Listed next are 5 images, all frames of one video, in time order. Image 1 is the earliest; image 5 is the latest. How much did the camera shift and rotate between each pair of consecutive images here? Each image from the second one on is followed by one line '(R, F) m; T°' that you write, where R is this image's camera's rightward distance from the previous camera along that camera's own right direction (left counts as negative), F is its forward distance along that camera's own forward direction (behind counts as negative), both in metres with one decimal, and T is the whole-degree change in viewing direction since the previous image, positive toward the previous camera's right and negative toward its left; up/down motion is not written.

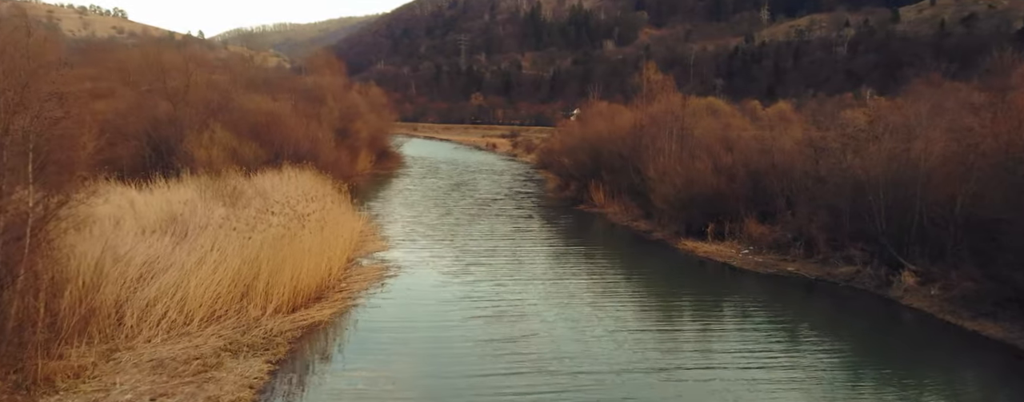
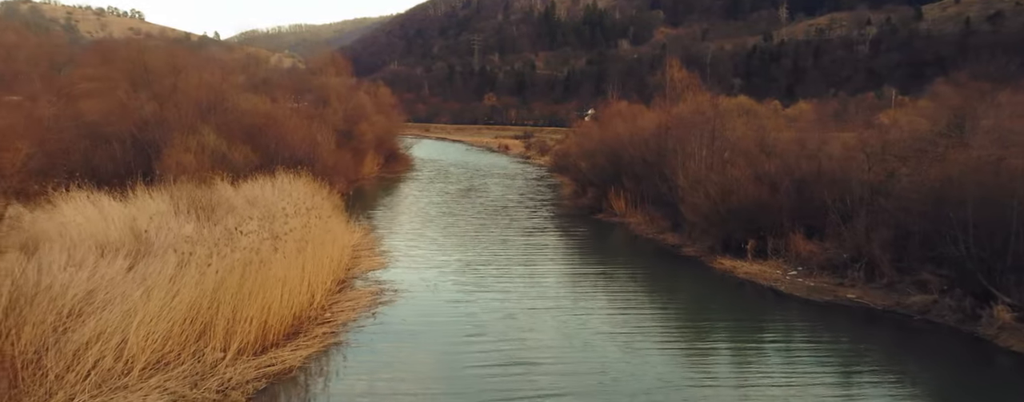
(0.0, +2.0) m; -1°
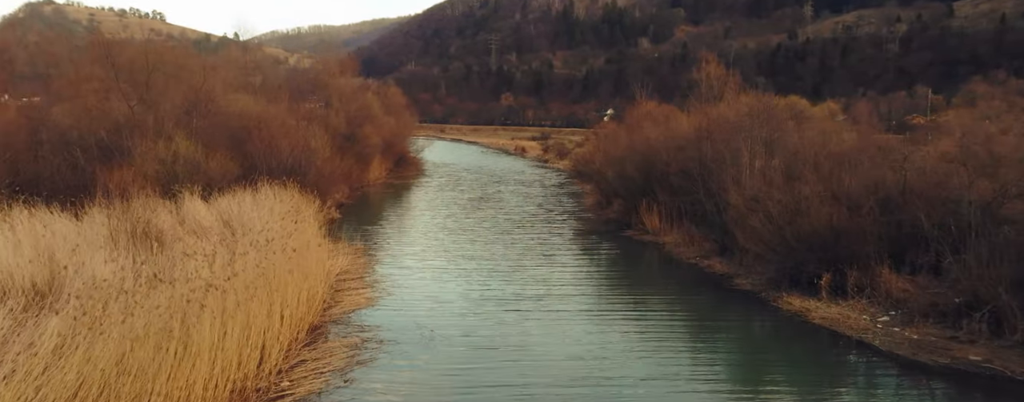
(0.0, +2.8) m; -1°
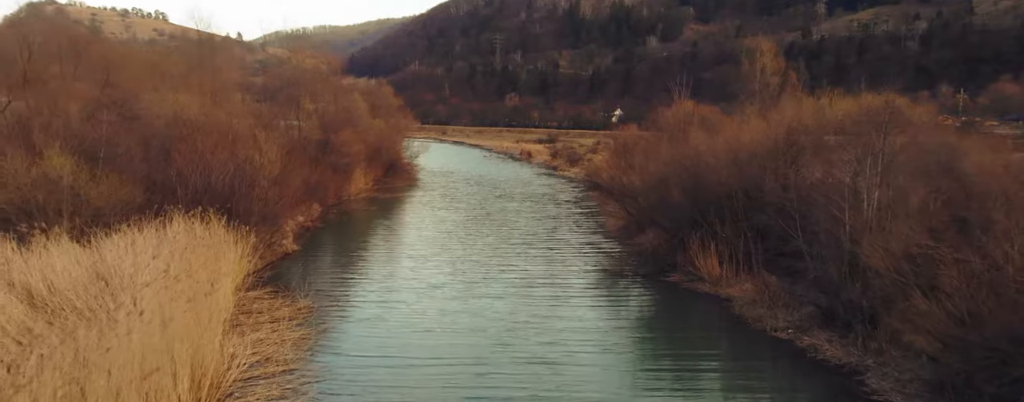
(0.0, +5.1) m; 0°
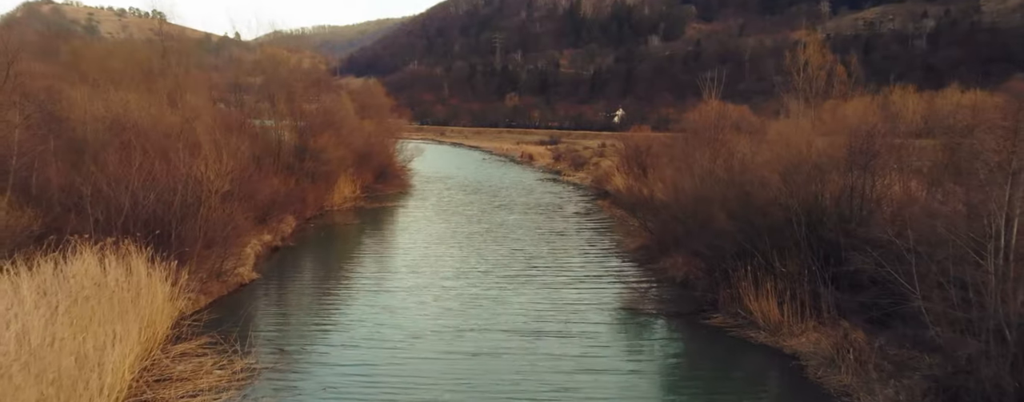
(0.0, +3.0) m; 0°
